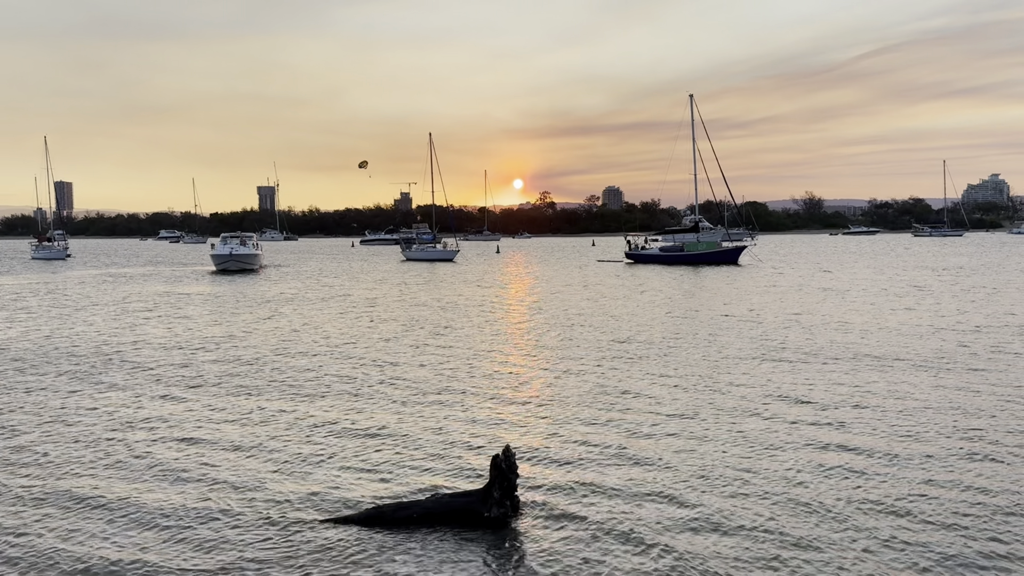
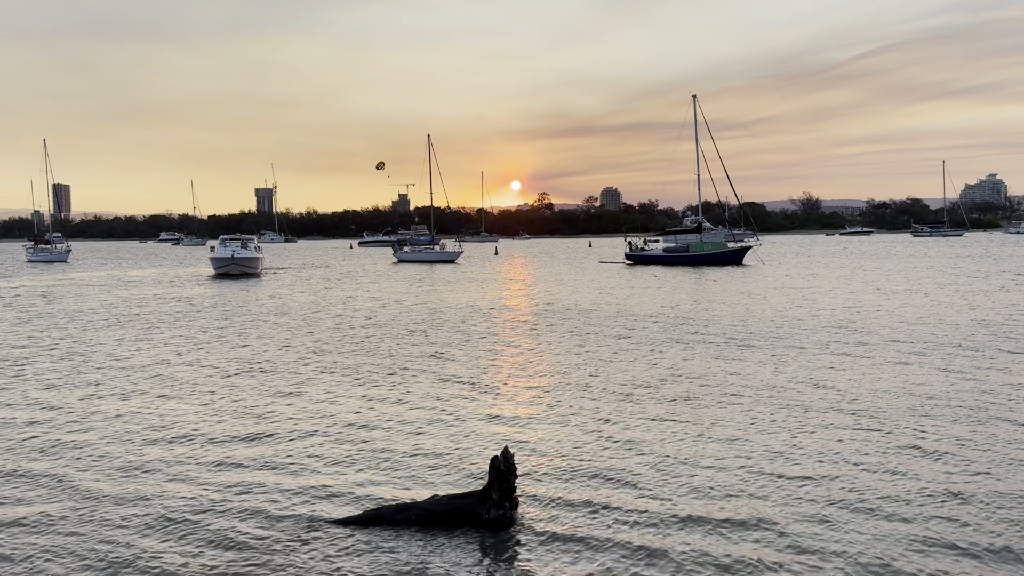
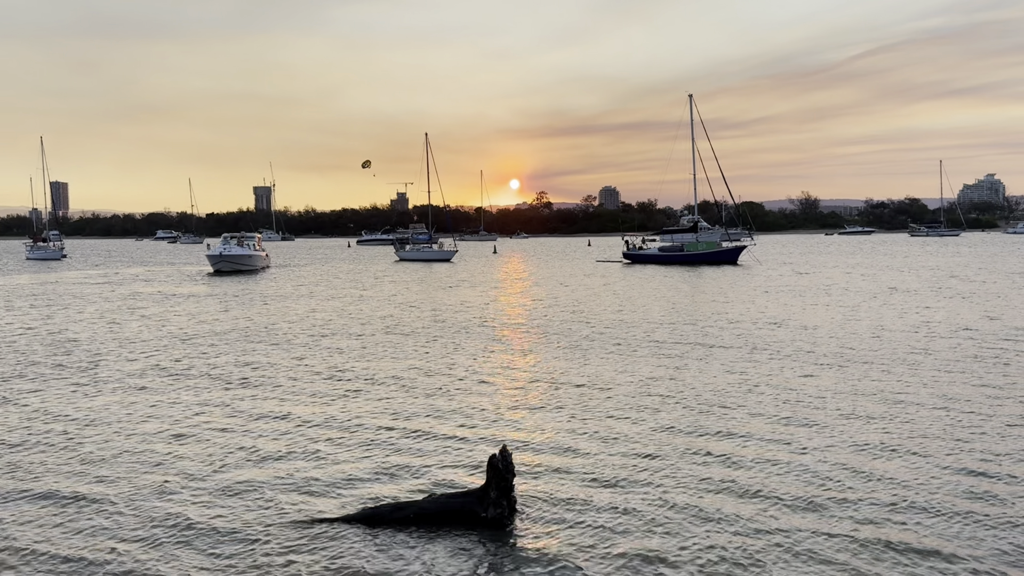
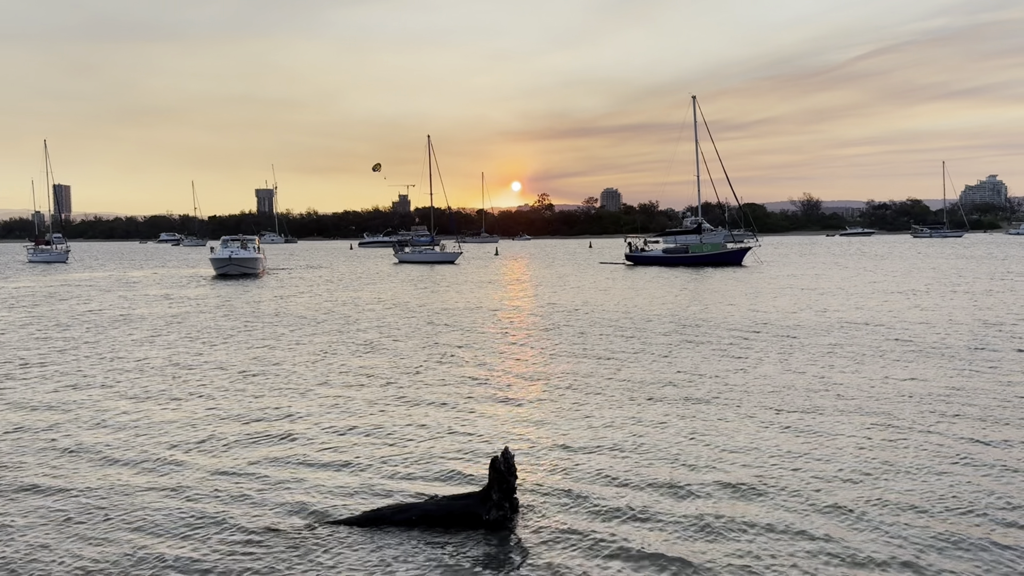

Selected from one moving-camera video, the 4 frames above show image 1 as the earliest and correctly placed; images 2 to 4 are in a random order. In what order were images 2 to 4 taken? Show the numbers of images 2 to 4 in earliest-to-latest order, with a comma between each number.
3, 4, 2
